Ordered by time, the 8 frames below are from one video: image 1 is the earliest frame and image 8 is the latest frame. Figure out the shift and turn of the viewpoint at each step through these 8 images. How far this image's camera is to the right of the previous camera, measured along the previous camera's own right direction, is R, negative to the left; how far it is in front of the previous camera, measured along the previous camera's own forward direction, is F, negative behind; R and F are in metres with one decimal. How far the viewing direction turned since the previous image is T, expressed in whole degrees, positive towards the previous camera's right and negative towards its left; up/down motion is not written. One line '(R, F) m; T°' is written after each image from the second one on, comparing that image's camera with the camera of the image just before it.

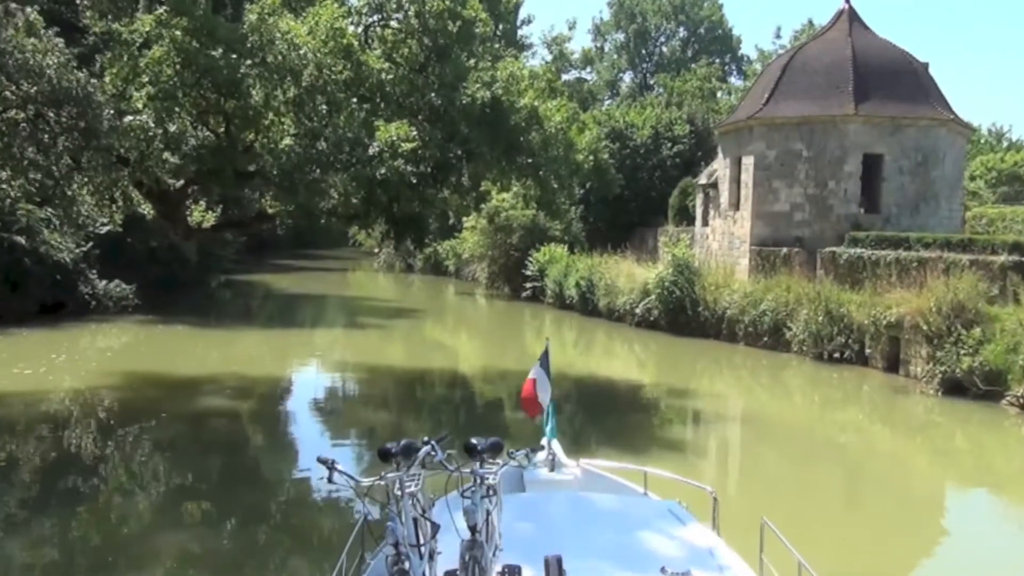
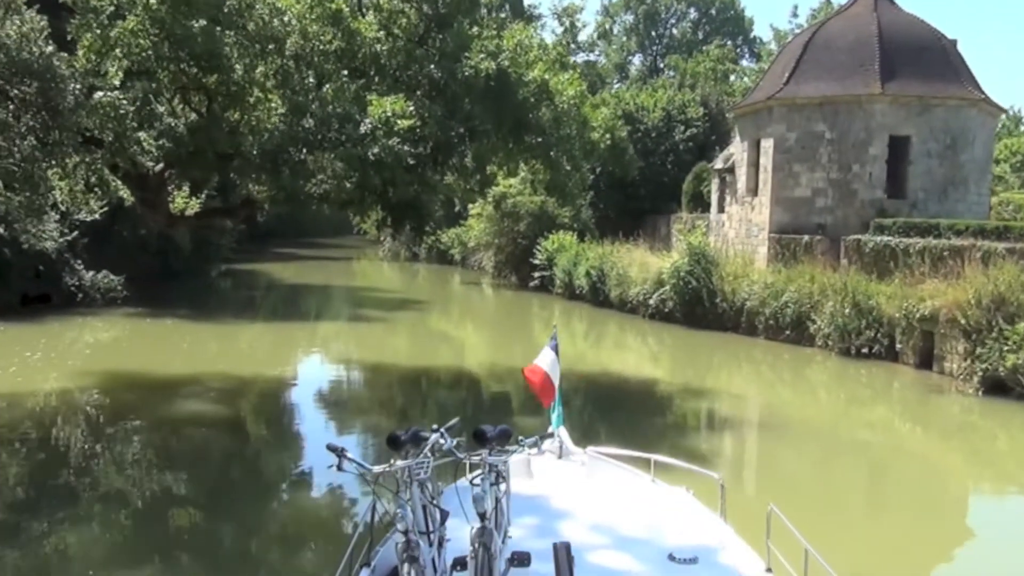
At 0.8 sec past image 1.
(0.0, +1.3) m; 0°
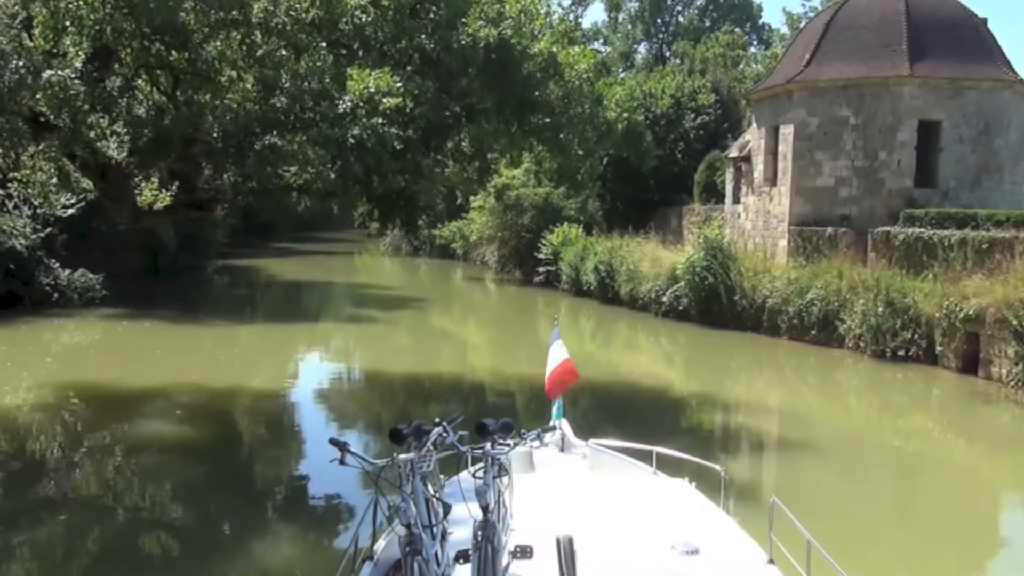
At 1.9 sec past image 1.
(0.0, +1.5) m; 0°
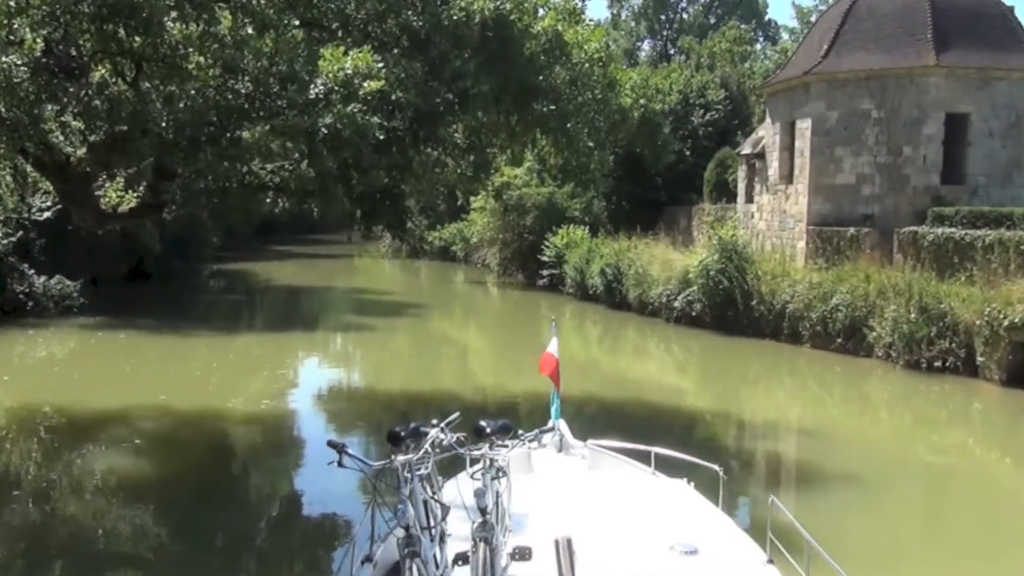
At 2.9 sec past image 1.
(0.0, +1.3) m; 0°
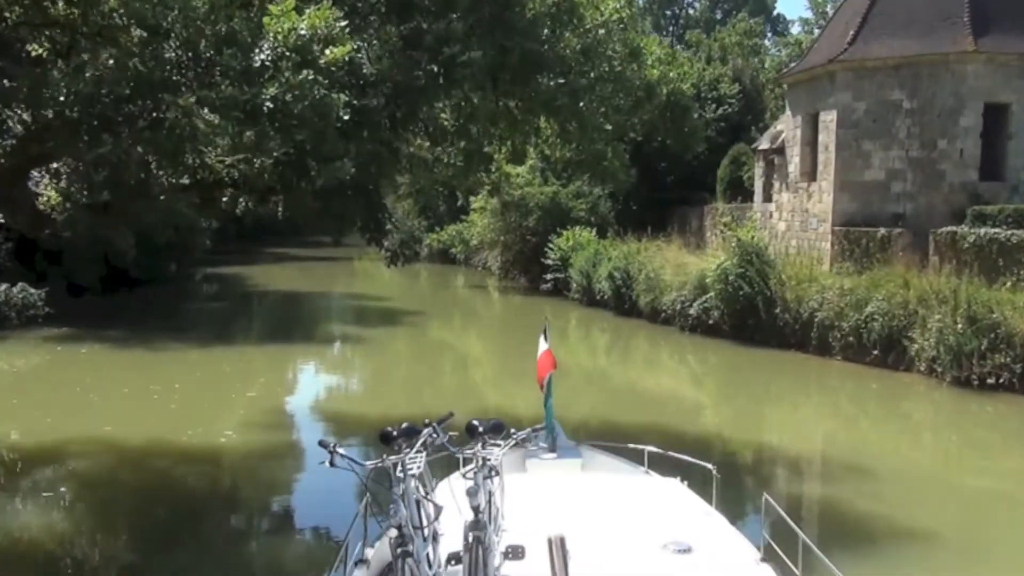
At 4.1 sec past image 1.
(0.0, +1.7) m; 0°
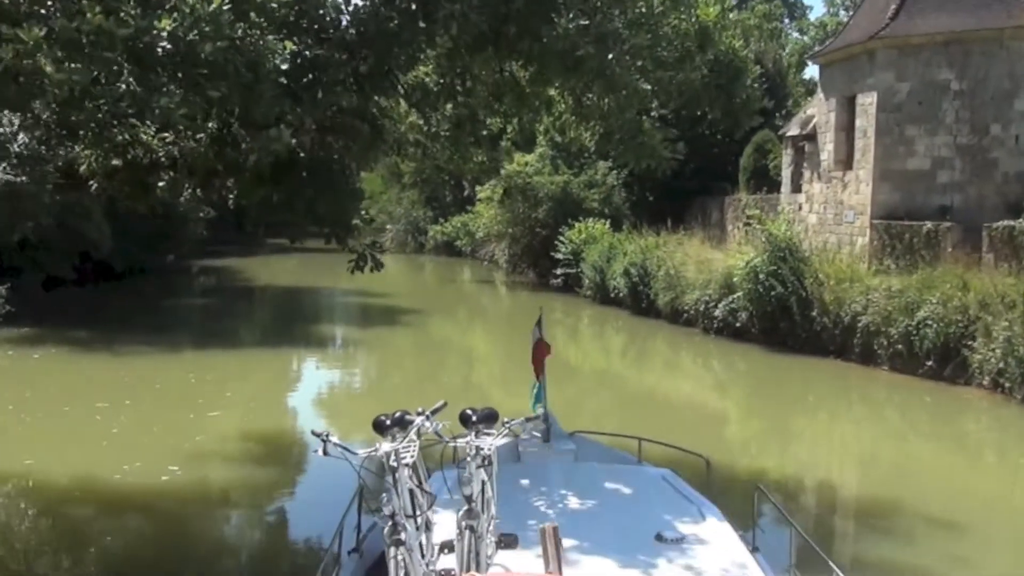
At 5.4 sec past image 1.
(0.0, +1.8) m; 0°
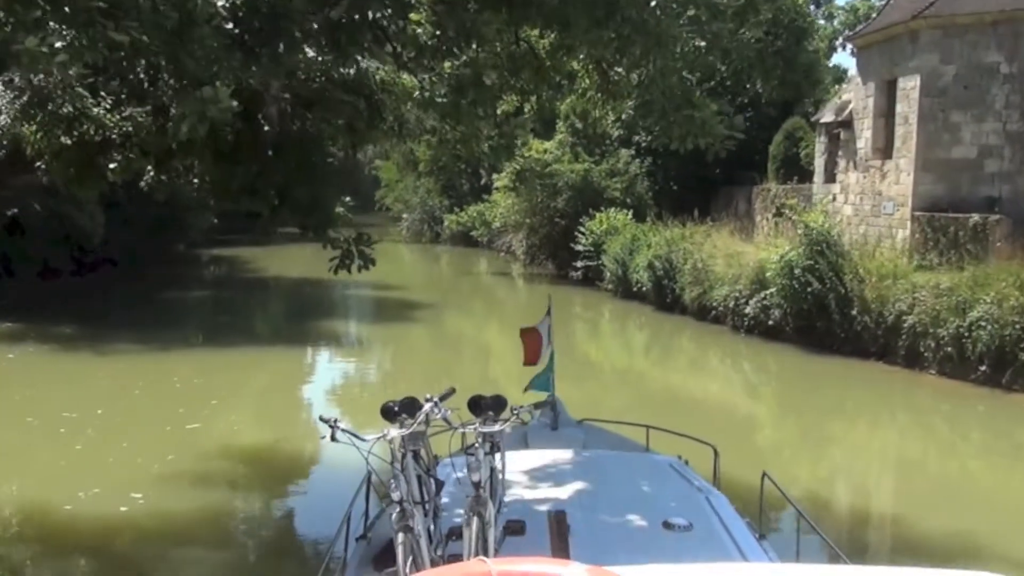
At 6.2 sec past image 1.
(0.0, +1.1) m; -1°
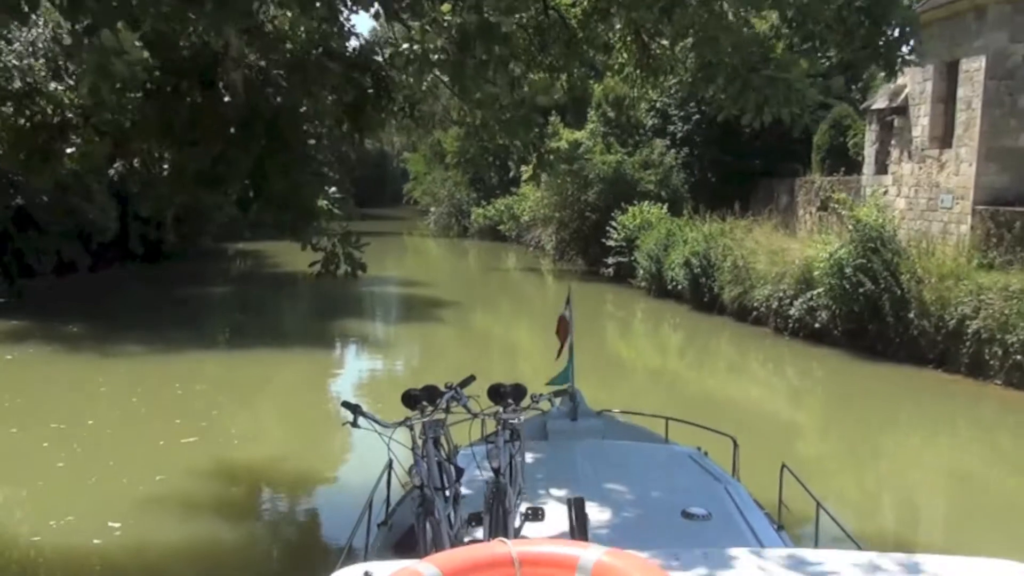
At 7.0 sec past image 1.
(0.0, +1.1) m; -1°
